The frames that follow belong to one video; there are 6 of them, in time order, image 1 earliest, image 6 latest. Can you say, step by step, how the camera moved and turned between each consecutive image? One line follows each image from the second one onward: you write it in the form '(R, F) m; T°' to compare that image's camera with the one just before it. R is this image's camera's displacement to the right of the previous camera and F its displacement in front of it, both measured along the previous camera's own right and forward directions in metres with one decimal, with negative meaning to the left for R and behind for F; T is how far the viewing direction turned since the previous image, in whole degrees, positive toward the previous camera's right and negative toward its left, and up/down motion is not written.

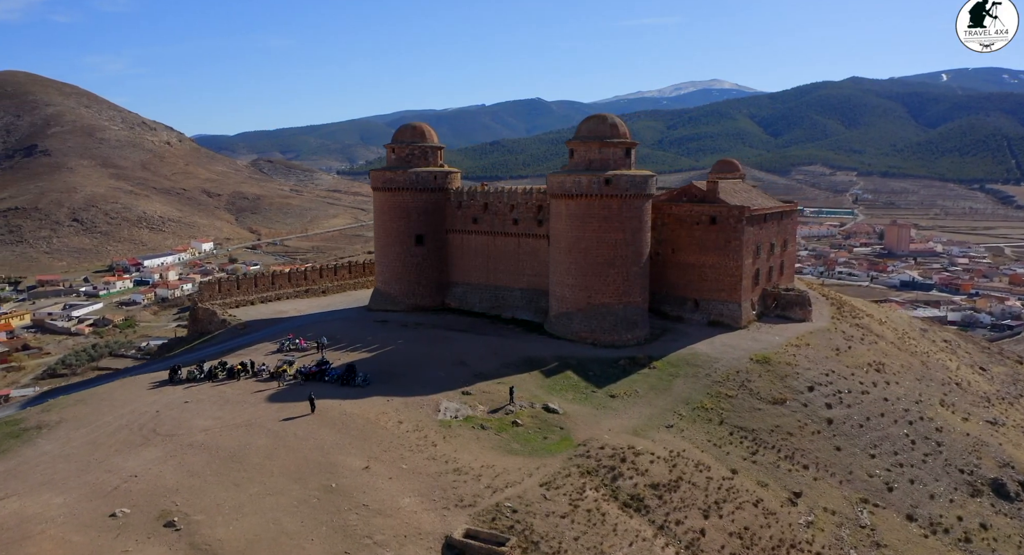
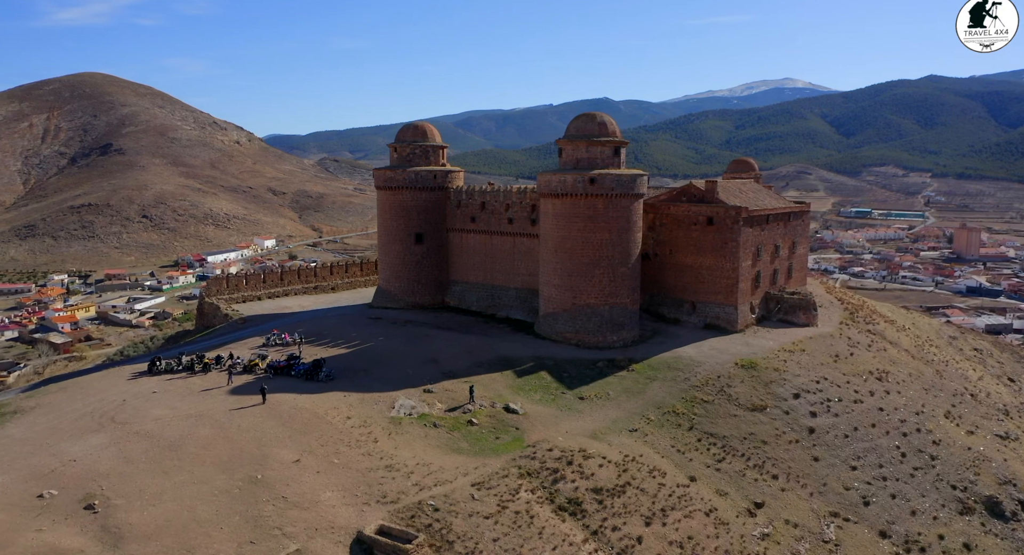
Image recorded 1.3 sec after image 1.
(+2.2, +0.1) m; -4°
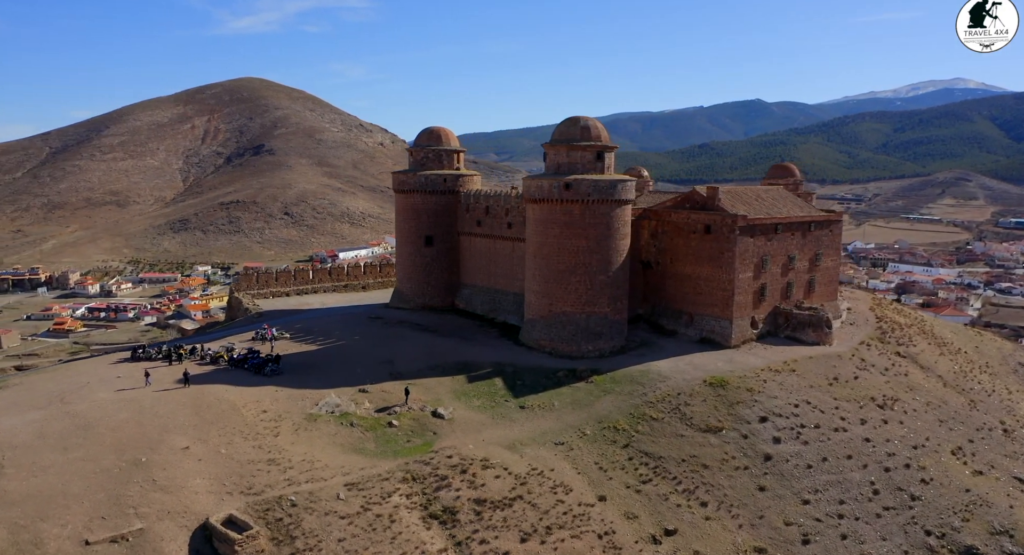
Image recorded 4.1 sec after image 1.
(+4.4, +0.4) m; -10°
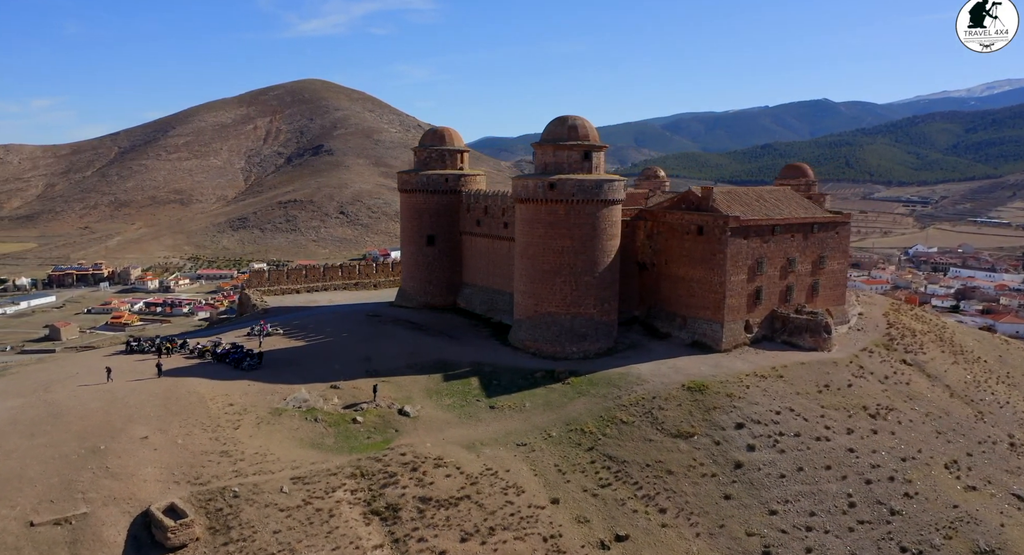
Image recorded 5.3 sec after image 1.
(+2.0, +0.1) m; -4°
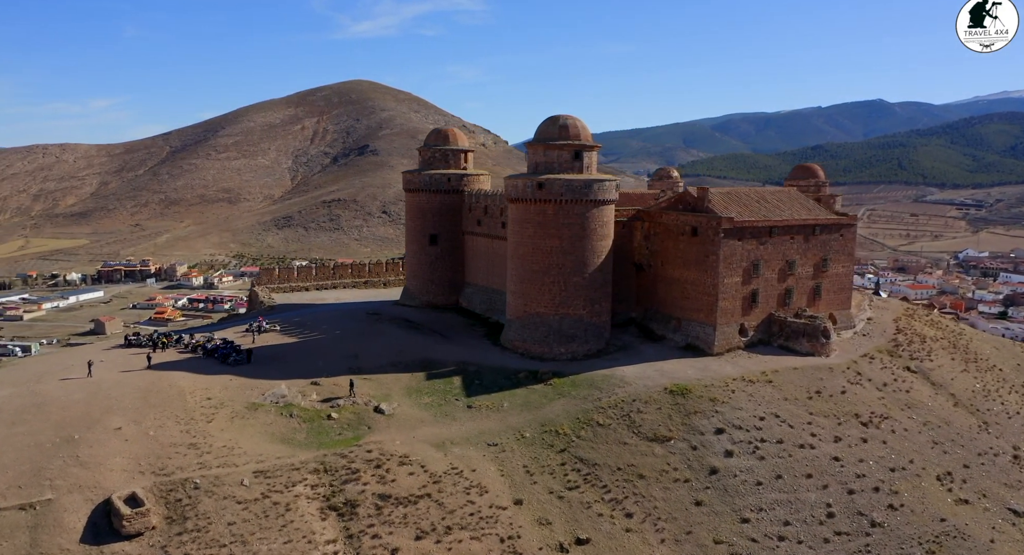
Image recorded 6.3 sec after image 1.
(+1.5, +0.1) m; -3°
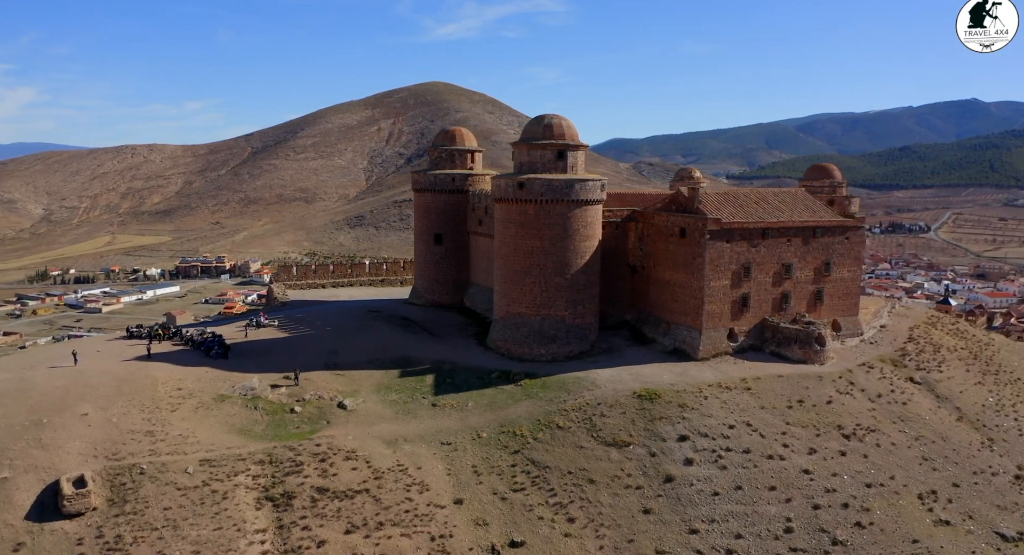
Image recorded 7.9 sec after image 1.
(+2.6, +0.1) m; -6°
